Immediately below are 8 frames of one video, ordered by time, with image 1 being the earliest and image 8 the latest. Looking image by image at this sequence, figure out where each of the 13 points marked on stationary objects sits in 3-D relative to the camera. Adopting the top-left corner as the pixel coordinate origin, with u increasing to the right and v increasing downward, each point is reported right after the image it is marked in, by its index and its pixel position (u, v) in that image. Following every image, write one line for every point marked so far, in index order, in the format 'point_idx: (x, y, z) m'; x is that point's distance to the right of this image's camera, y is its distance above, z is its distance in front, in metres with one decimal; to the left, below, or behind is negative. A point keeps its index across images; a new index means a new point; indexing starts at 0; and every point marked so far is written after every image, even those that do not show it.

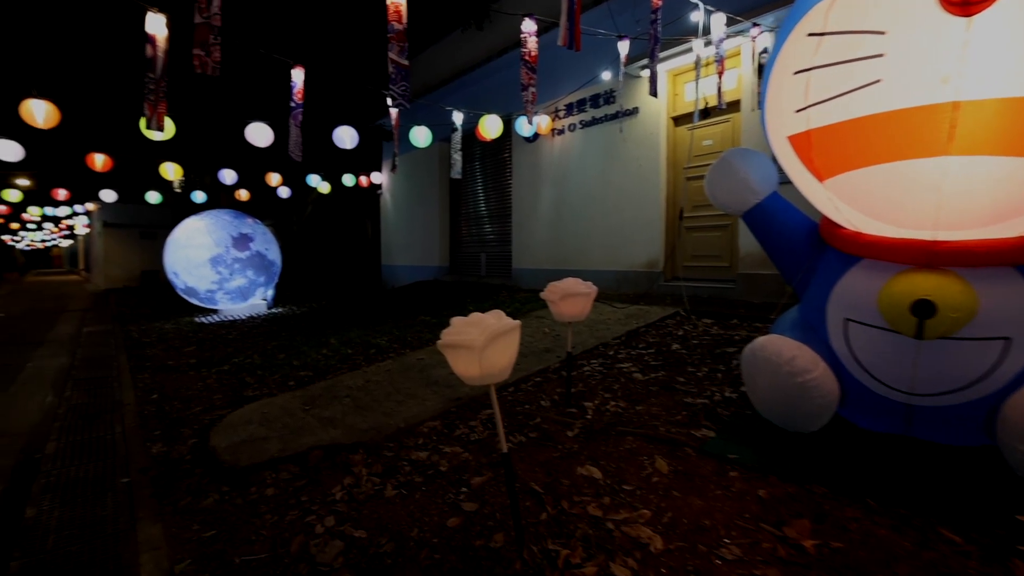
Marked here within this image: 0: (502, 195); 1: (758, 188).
0: (-0.2, +2.3, +11.9) m
1: (+1.4, +0.6, +2.8) m
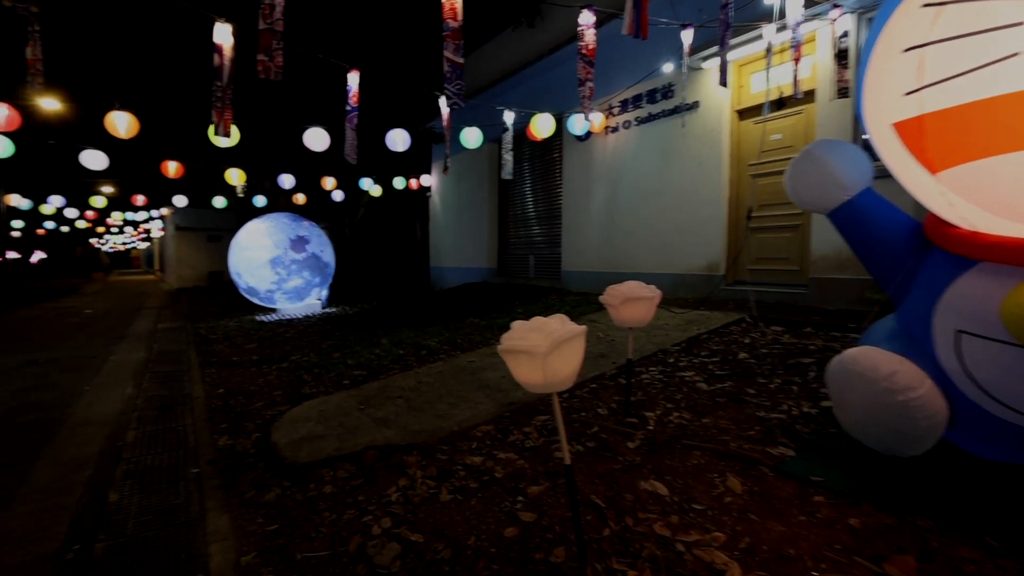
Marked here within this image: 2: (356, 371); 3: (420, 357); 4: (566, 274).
0: (+1.0, +2.2, +11.8) m
1: (+1.8, +0.6, +2.6) m
2: (-1.8, -1.0, +5.6) m
3: (-1.1, -0.9, +5.9) m
4: (+1.2, +0.3, +10.5) m
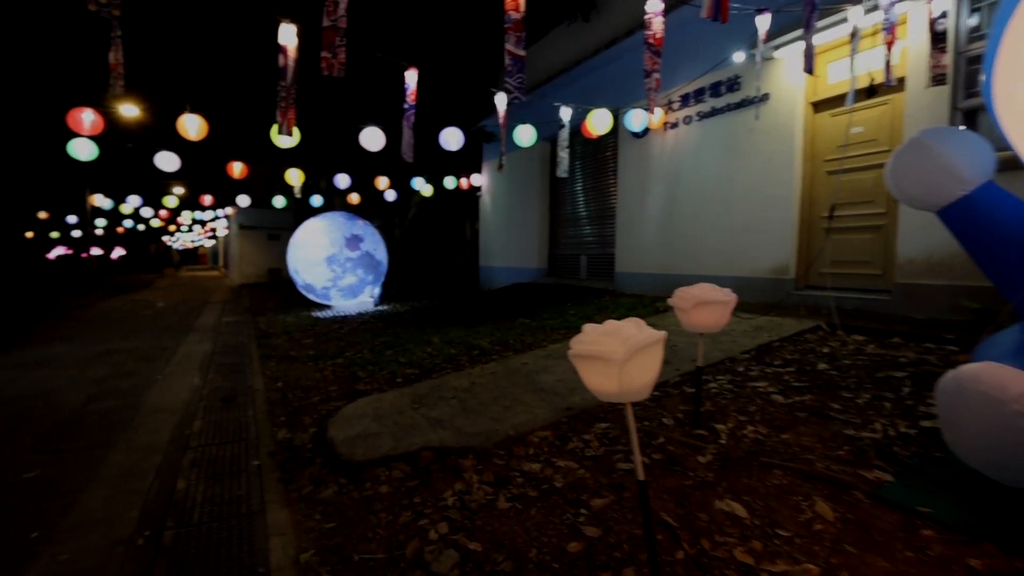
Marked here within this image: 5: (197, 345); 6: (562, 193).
0: (+2.2, +2.2, +11.5) m
1: (+2.1, +0.5, +2.3) m
2: (-1.2, -1.0, +5.6) m
3: (-0.5, -0.9, +5.8) m
4: (+2.2, +0.2, +10.2) m
5: (-5.4, -1.0, +8.3) m
6: (+1.4, +2.5, +13.3) m
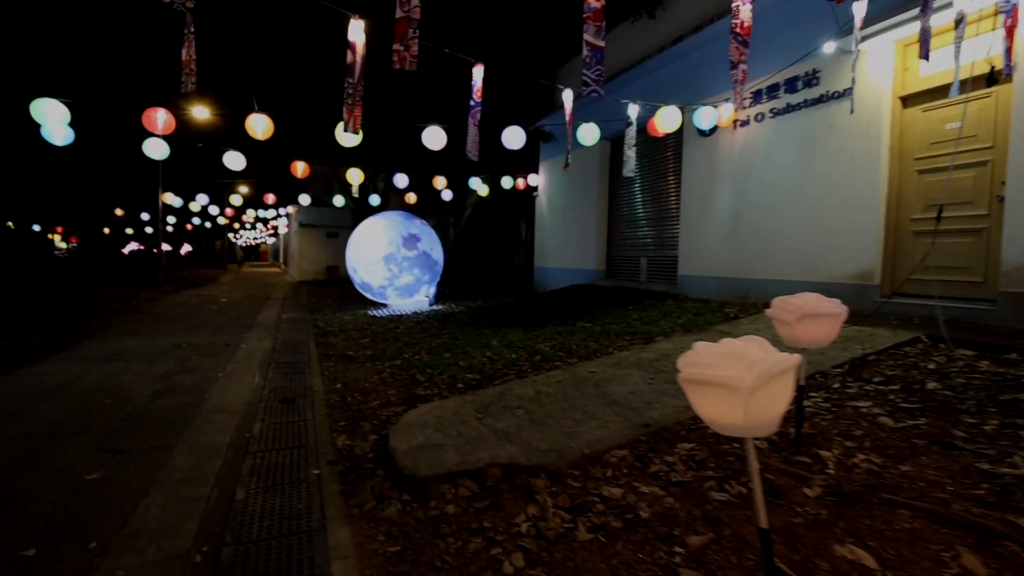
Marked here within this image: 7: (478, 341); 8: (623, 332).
0: (+3.4, +2.1, +11.0) m
1: (+2.5, +0.5, +1.8) m
2: (-0.5, -1.0, +5.4) m
3: (+0.2, -0.9, +5.6) m
4: (+3.4, +0.2, +9.7) m
5: (-4.4, -0.9, +8.5) m
6: (+2.8, +2.5, +12.8) m
7: (-0.5, -0.8, +7.7) m
8: (+1.5, -0.6, +6.8) m
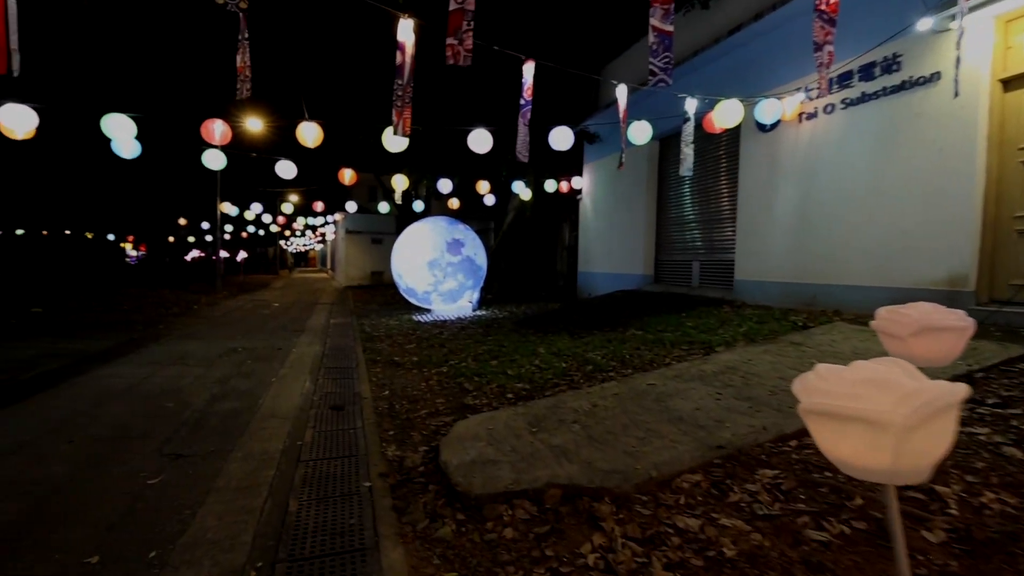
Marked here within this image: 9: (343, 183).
0: (+4.4, +2.0, +10.4) m
1: (+2.8, +0.4, +1.4) m
2: (+0.1, -1.0, +5.2) m
3: (+0.8, -0.9, +5.3) m
4: (+4.2, +0.1, +9.2) m
5: (-3.6, -1.0, +8.6) m
6: (+4.0, +2.3, +12.4) m
7: (+0.2, -0.9, +7.5) m
8: (+2.2, -0.7, +6.5) m
9: (-4.1, +2.5, +11.7) m
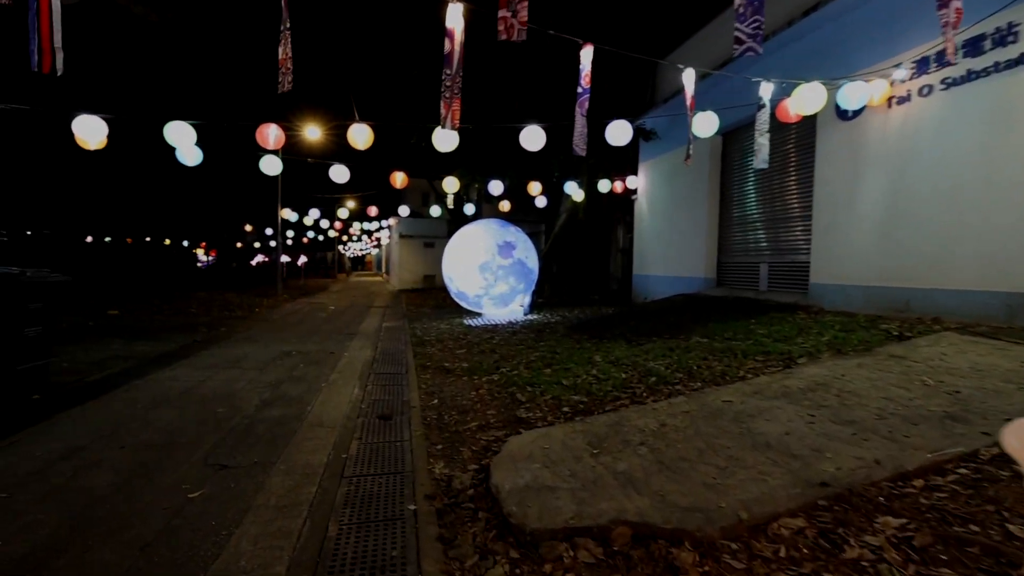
0: (+5.5, +1.9, +9.6) m
1: (+2.9, +0.4, +0.7) m
2: (+0.6, -1.1, +4.8) m
3: (+1.4, -1.0, +4.8) m
4: (+5.2, 0.0, +8.3) m
5: (-2.7, -1.1, +8.5) m
6: (+5.3, +2.2, +11.5) m
7: (+1.0, -1.0, +7.0) m
8: (+2.9, -0.8, +5.8) m
9: (-2.8, +2.4, +11.7) m
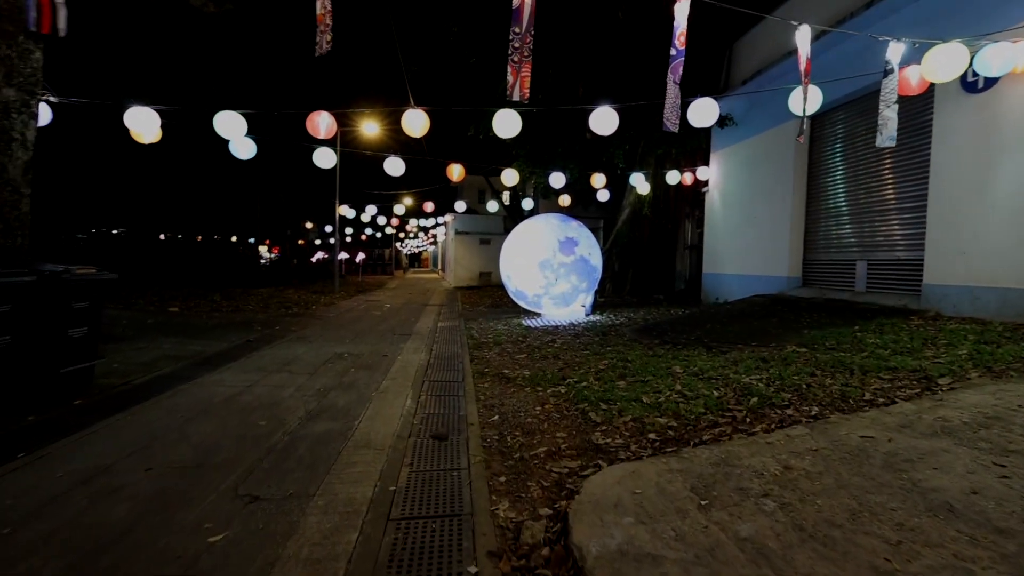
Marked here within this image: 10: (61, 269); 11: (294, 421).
0: (+6.6, +1.9, +8.3) m
1: (+3.1, +0.4, -0.2) m
2: (+1.2, -1.1, +4.0) m
3: (+2.0, -1.0, +4.0) m
4: (+6.1, 0.0, +7.1) m
5: (-1.7, -1.1, +8.1) m
6: (+6.6, +2.2, +10.3) m
7: (+1.8, -1.0, +6.3) m
8: (+3.6, -0.8, +4.9) m
9: (-1.5, +2.5, +11.3) m
10: (-4.8, +0.2, +5.2) m
11: (-2.1, -1.3, +4.7) m
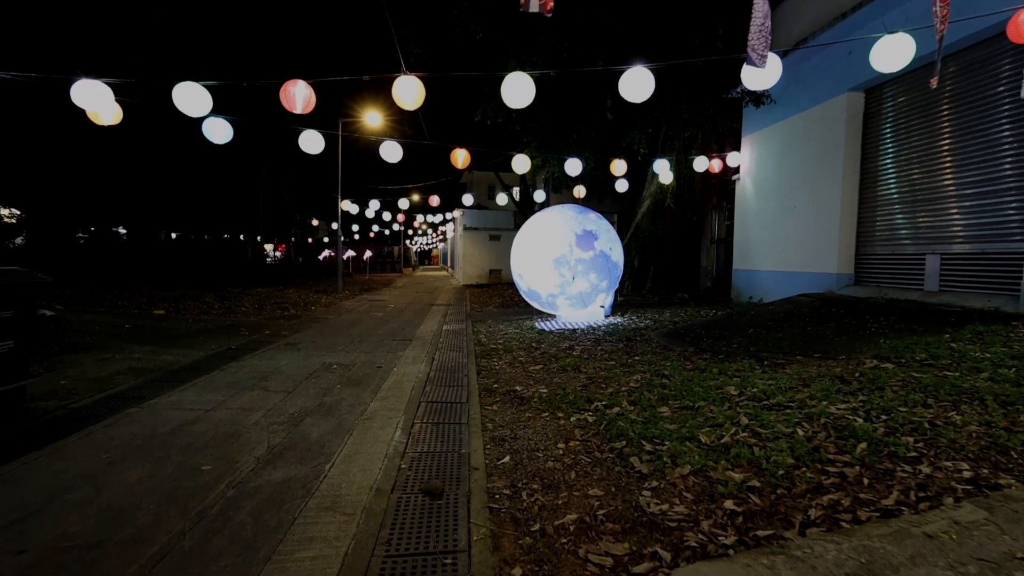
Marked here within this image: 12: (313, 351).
0: (+6.8, +1.9, +7.0) m
1: (+3.1, +0.3, -1.5) m
2: (+1.3, -1.1, +2.9) m
3: (+2.1, -1.0, +2.8) m
4: (+6.3, 0.0, +5.8) m
5: (-1.4, -1.1, +7.0) m
6: (+6.8, +2.3, +8.9) m
7: (+2.0, -1.0, +5.1) m
8: (+3.7, -0.8, +3.6) m
9: (-1.2, +2.5, +10.1) m
10: (-4.6, +0.2, +4.2) m
11: (-2.0, -1.3, +3.7) m
12: (-3.2, -1.0, +7.8) m
